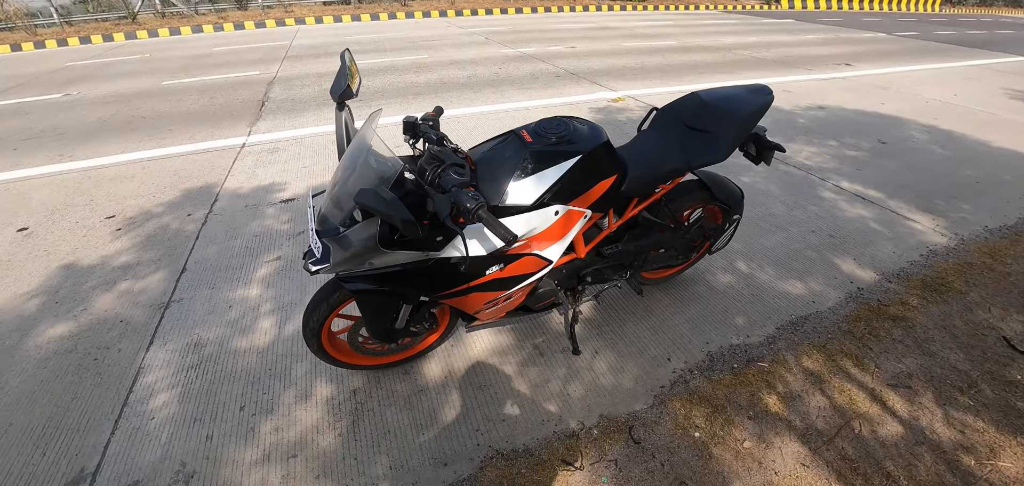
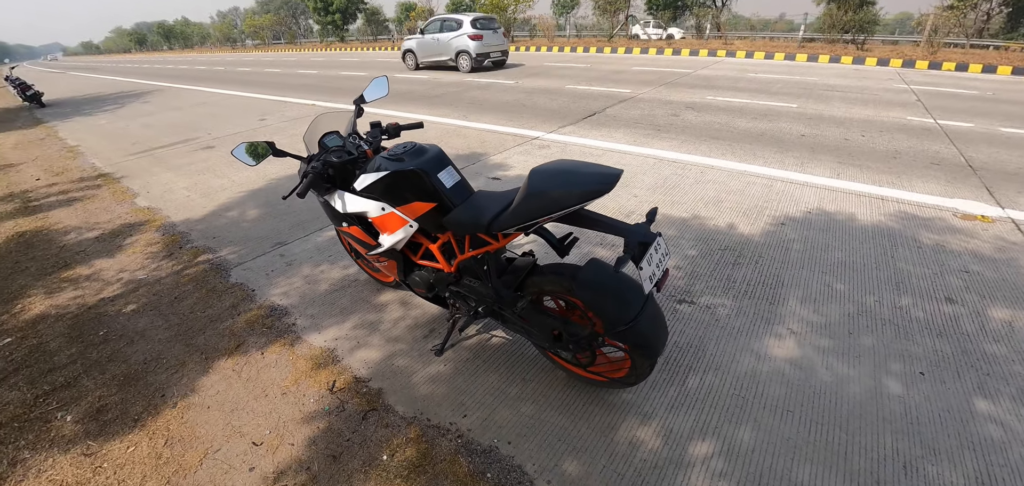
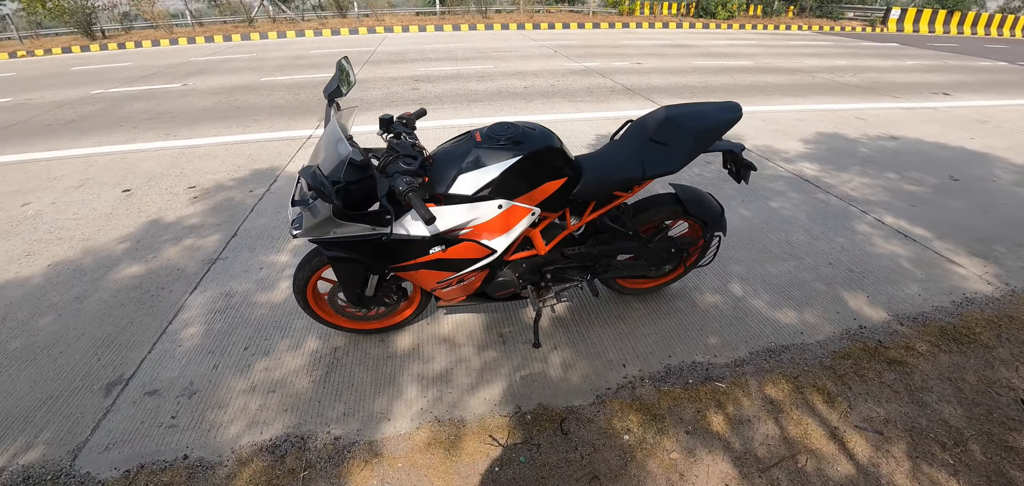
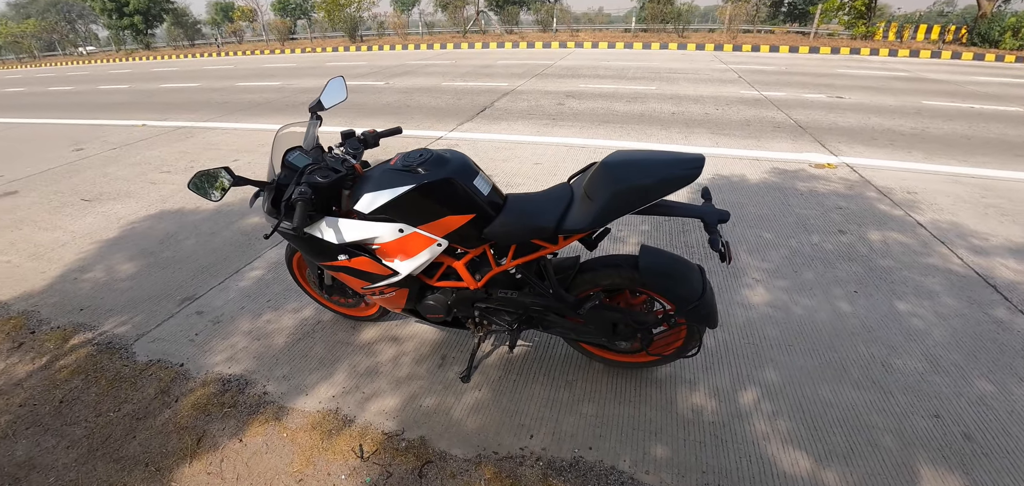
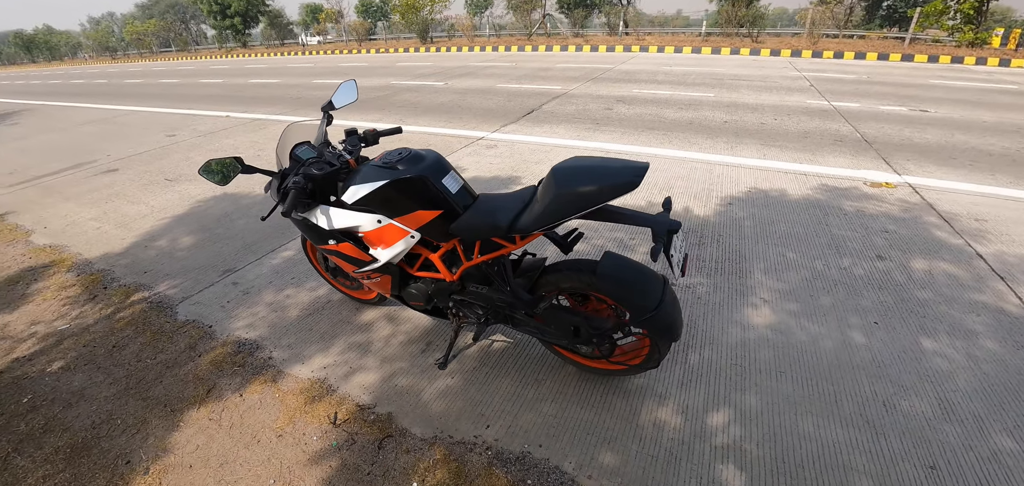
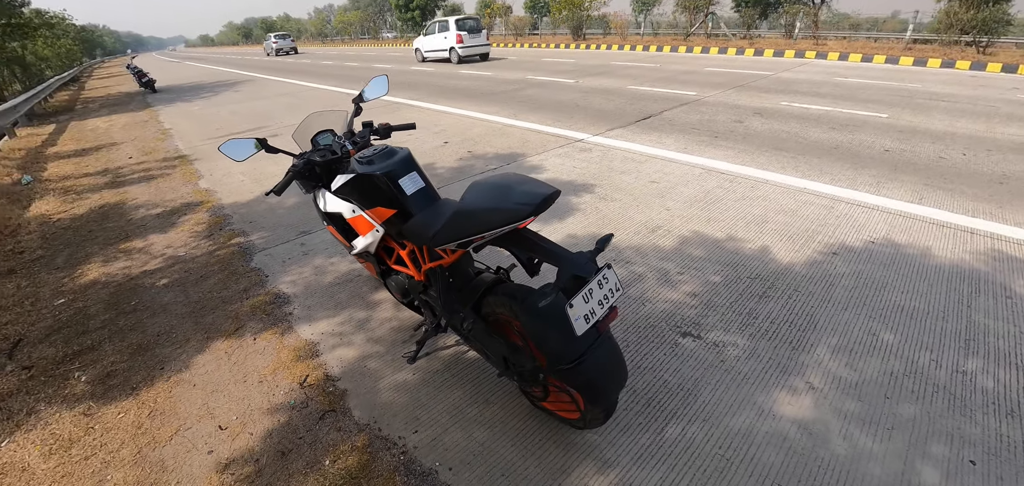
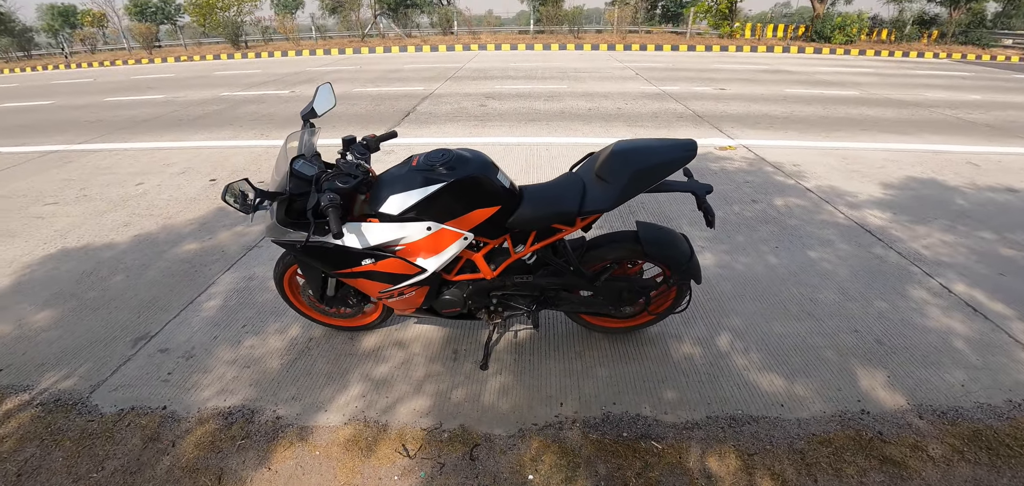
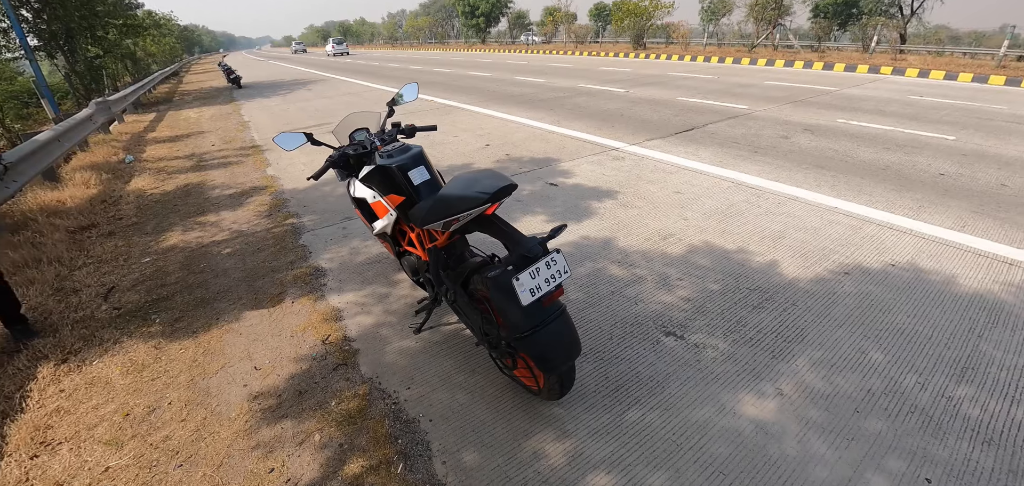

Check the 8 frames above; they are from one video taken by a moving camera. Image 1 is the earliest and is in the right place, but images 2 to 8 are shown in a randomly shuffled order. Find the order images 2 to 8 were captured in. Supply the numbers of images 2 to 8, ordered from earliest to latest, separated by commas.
3, 7, 4, 5, 2, 6, 8
